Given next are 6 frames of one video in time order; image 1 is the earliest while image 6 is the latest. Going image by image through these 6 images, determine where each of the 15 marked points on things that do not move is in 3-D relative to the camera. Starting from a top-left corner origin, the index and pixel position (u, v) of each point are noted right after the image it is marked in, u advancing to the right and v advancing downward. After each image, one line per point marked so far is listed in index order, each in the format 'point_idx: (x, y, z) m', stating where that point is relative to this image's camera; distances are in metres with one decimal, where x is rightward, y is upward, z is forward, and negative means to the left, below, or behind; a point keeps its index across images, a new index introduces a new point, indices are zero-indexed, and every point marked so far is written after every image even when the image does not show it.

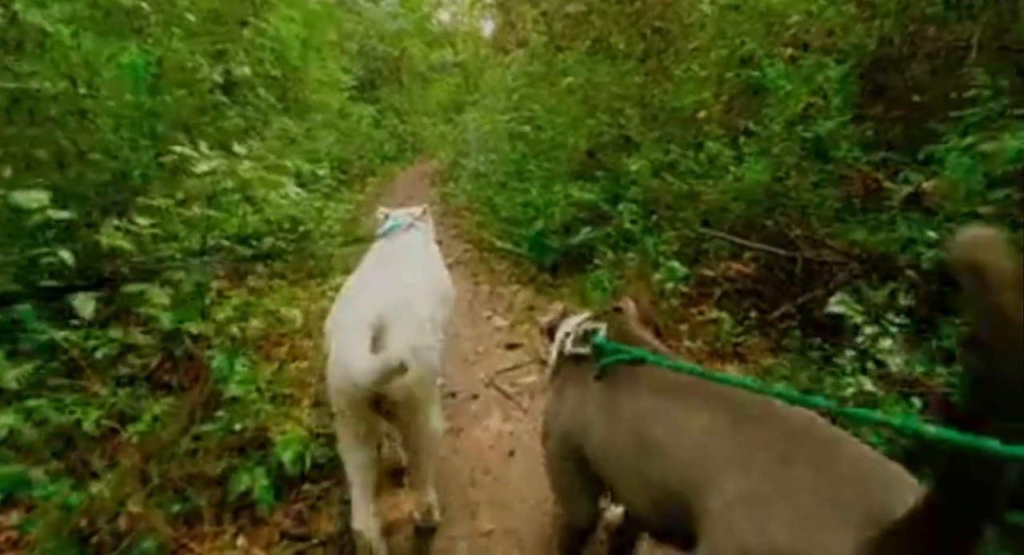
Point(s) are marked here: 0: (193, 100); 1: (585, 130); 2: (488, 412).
0: (-4.0, +2.3, +6.4) m
1: (+1.1, +2.2, +7.5) m
2: (-0.2, -1.2, +4.4) m
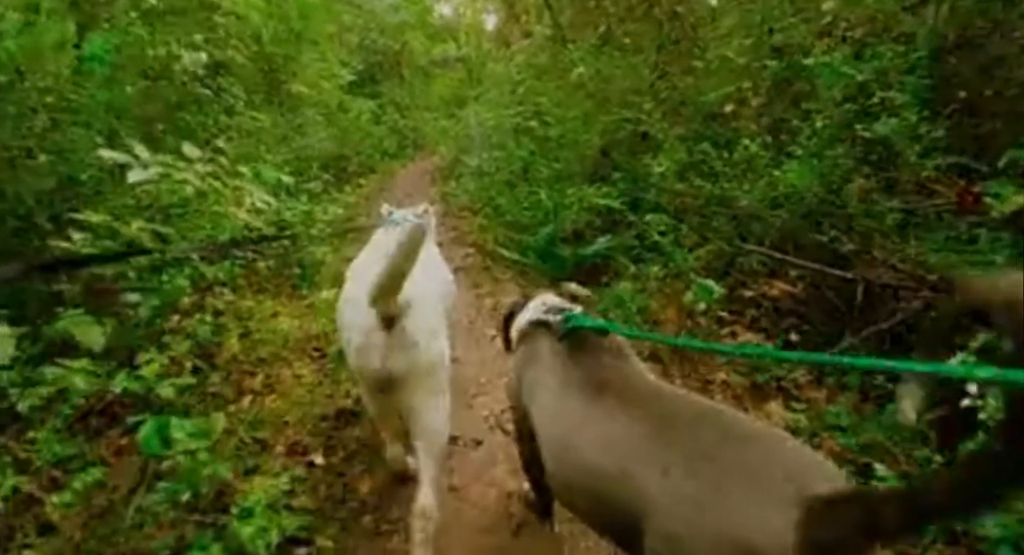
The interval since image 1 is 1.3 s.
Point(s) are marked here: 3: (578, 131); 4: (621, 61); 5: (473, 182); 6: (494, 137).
0: (-4.0, +2.1, +5.8) m
1: (+1.1, +2.0, +6.8) m
2: (-0.1, -1.4, +3.7) m
3: (+0.9, +2.0, +7.0) m
4: (+1.5, +3.0, +7.0) m
5: (-0.7, +1.7, +8.7) m
6: (-0.3, +2.5, +8.8) m
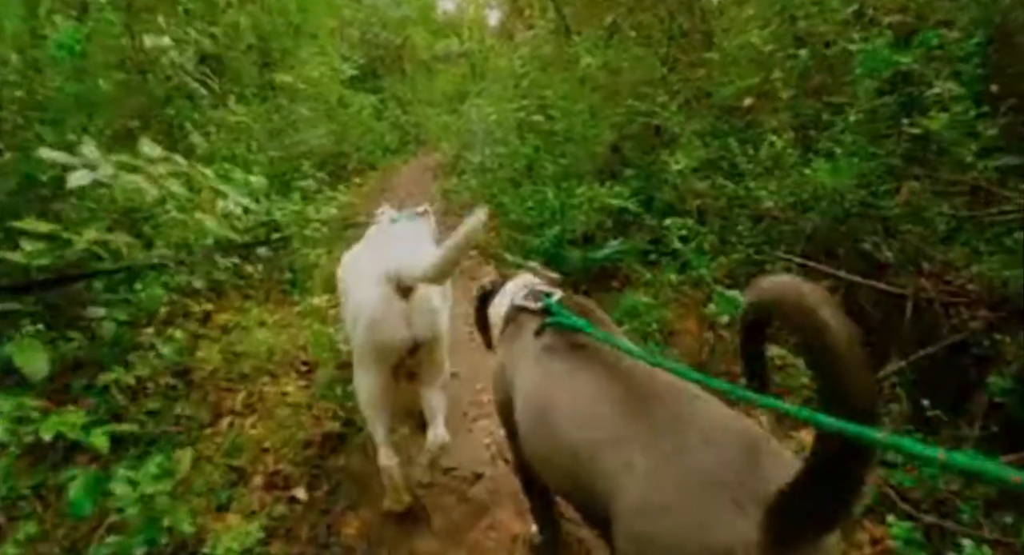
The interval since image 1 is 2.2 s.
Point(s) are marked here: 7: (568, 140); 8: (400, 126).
0: (-3.9, +2.1, +5.4) m
1: (+1.2, +2.0, +6.4) m
2: (-0.1, -1.5, +3.4) m
3: (+1.0, +2.0, +6.6) m
4: (+1.5, +3.0, +6.6) m
5: (-0.6, +1.7, +8.3) m
6: (-0.2, +2.4, +8.4) m
7: (+0.8, +1.9, +6.8) m
8: (-2.8, +3.9, +12.6) m
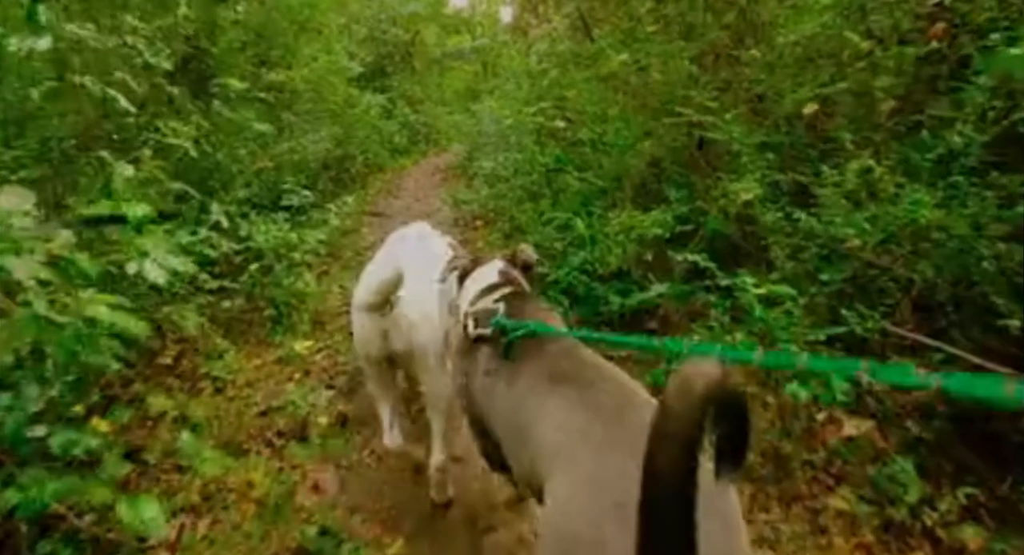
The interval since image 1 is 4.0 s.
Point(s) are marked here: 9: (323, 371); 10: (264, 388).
0: (-3.7, +1.7, +4.6) m
1: (+1.4, +1.6, +5.5) m
2: (0.0, -1.9, +2.5) m
3: (+1.2, +1.6, +5.7) m
4: (+1.8, +2.6, +5.7) m
5: (-0.4, +1.3, +7.4) m
6: (0.0, +2.1, +7.6) m
7: (+1.0, +1.5, +5.9) m
8: (-2.5, +3.5, +11.8) m
9: (-1.7, -0.8, +4.5) m
10: (-2.1, -0.9, +4.3) m
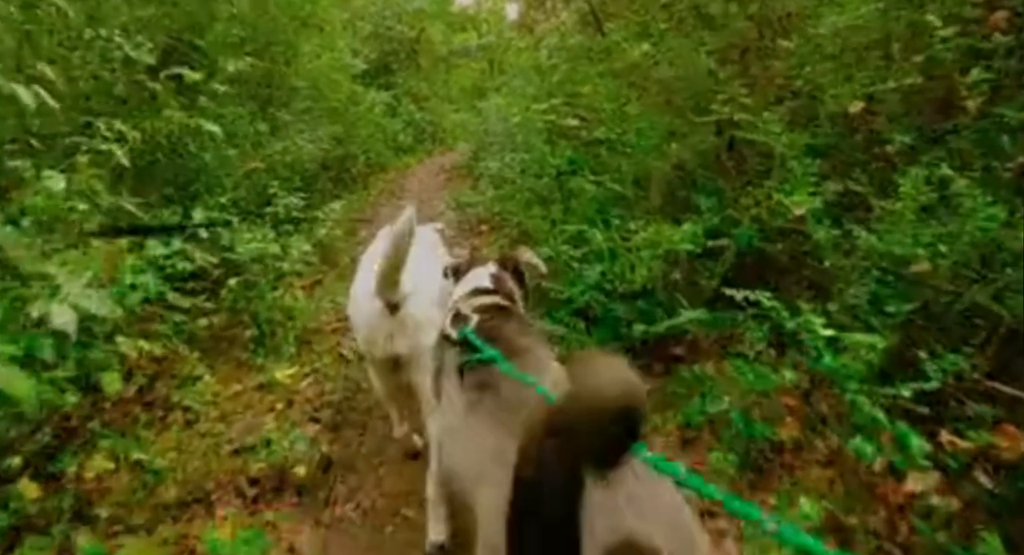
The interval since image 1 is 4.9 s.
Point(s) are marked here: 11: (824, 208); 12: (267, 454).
0: (-3.6, +1.6, +4.1) m
1: (+1.5, +1.4, +5.0) m
2: (+0.1, -2.0, +2.0) m
3: (+1.3, +1.4, +5.2) m
4: (+1.9, +2.4, +5.2) m
5: (-0.3, +1.2, +6.9) m
6: (+0.1, +1.9, +7.1) m
7: (+1.1, +1.3, +5.4) m
8: (-2.3, +3.4, +11.3) m
9: (-1.6, -1.0, +4.0) m
10: (-2.0, -1.1, +3.8) m
11: (+2.3, +0.5, +3.6) m
12: (-1.7, -1.2, +3.5) m
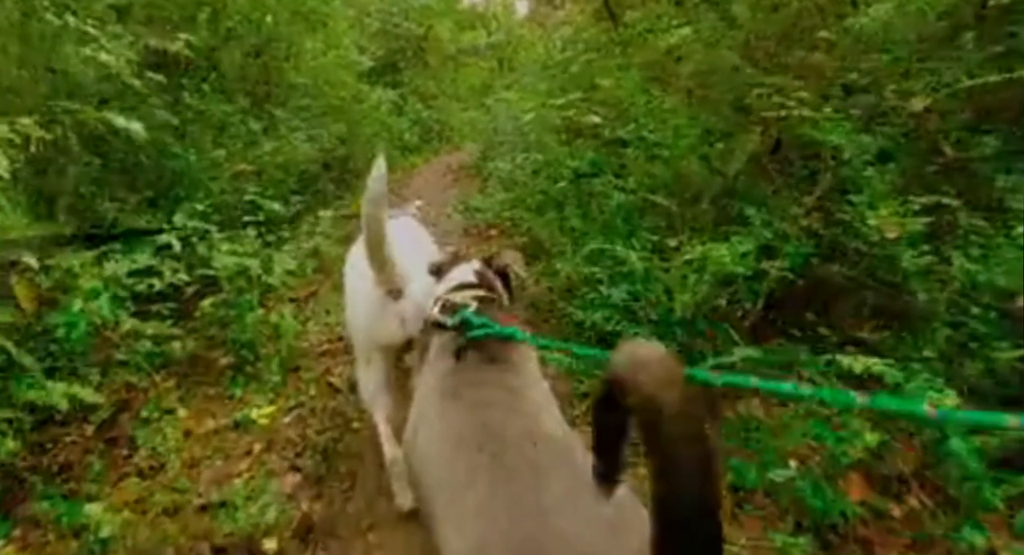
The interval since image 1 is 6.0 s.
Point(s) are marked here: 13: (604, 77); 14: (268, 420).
0: (-3.5, +1.4, +3.6) m
1: (+1.6, +1.3, +4.4) m
2: (+0.1, -2.2, +1.5) m
3: (+1.4, +1.3, +4.6) m
4: (+2.0, +2.2, +4.6) m
5: (-0.1, +1.0, +6.4) m
6: (+0.3, +1.8, +6.5) m
7: (+1.2, +1.2, +4.8) m
8: (-2.1, +3.3, +10.7) m
9: (-1.5, -1.1, +3.4) m
10: (-1.9, -1.2, +3.3) m
11: (+2.4, +0.3, +3.0) m
12: (-1.6, -1.4, +2.9) m
13: (+1.0, +2.3, +5.7) m
14: (-1.7, -1.0, +3.6) m
